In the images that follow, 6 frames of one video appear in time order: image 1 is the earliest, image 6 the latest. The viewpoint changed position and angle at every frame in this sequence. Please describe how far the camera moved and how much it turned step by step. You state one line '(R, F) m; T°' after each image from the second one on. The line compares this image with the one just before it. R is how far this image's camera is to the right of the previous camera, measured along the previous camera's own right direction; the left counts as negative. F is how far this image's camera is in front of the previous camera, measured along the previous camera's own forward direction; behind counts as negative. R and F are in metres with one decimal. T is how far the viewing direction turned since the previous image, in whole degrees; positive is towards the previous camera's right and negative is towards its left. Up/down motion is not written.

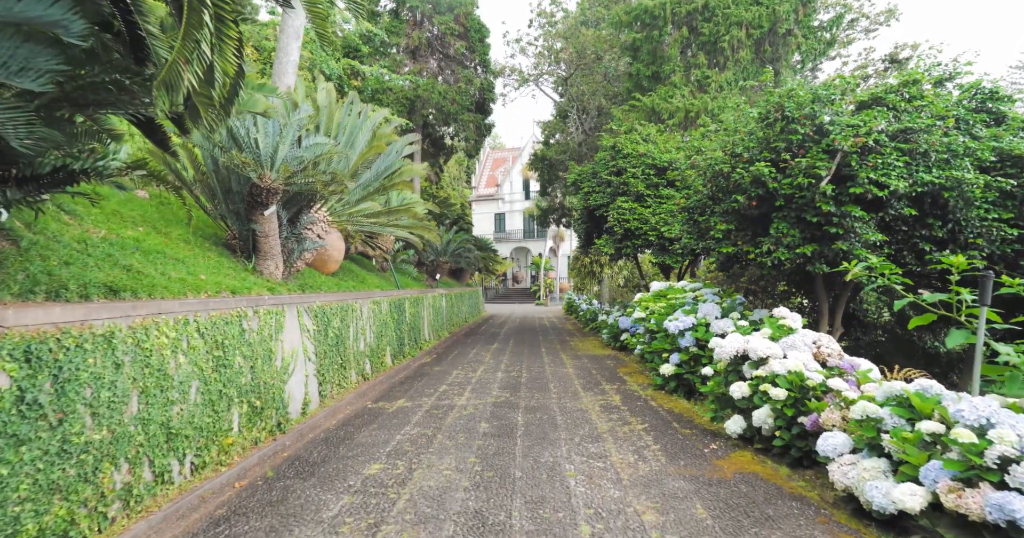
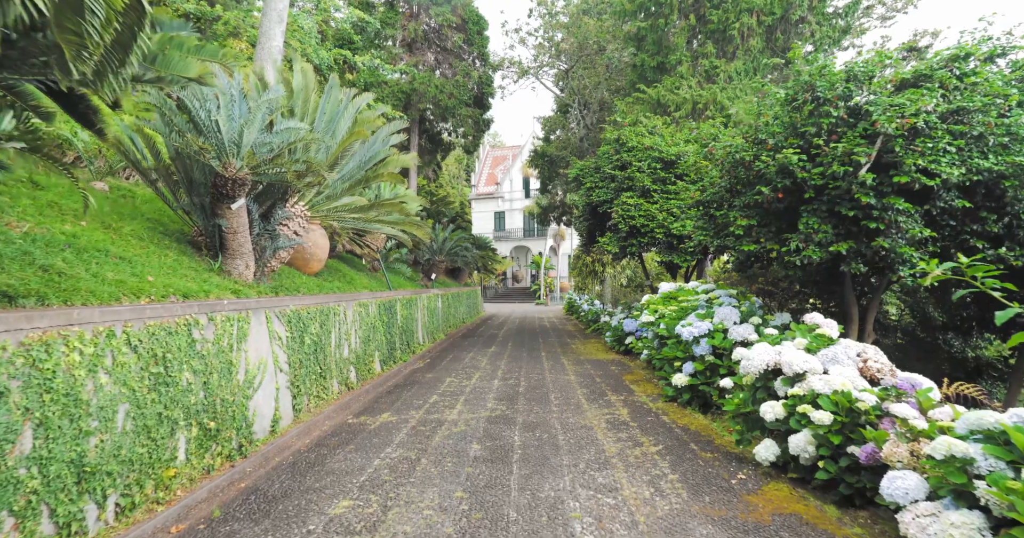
(0.0, +0.7) m; 0°
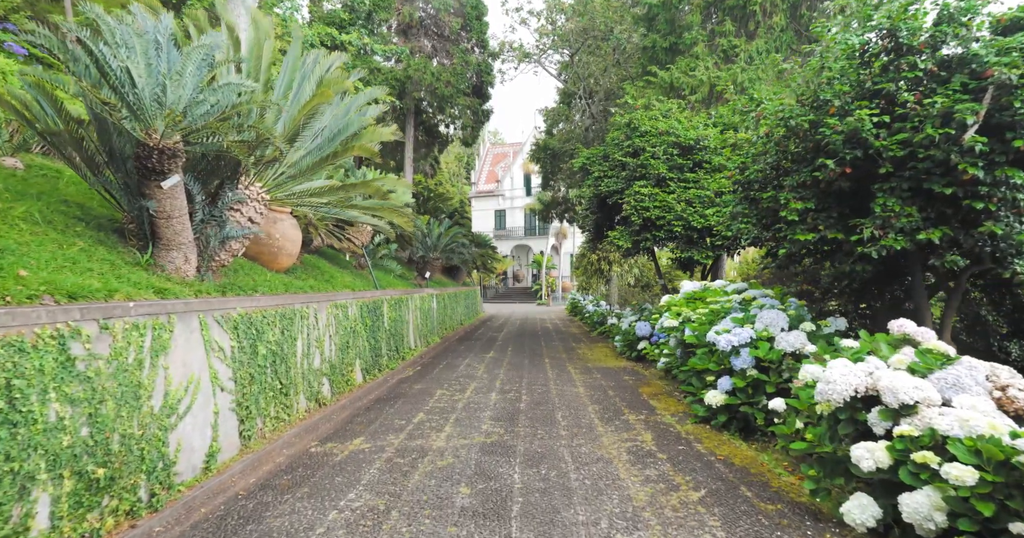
(0.0, +1.1) m; 0°
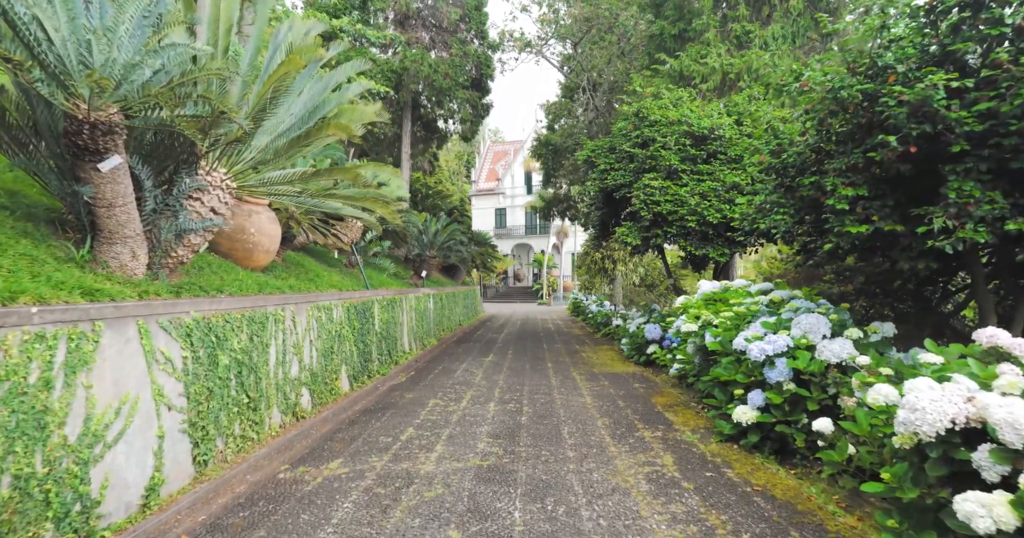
(0.0, +0.7) m; 0°
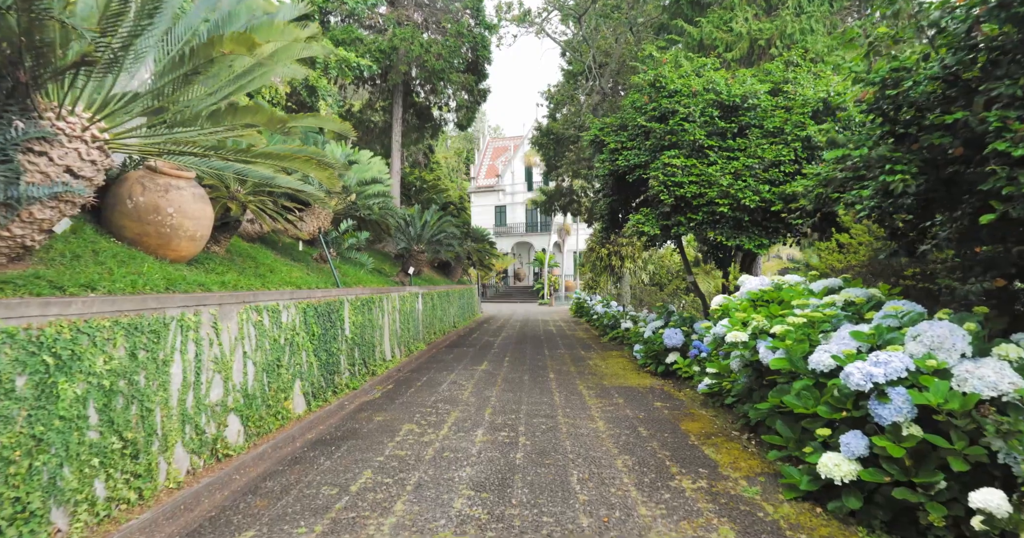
(+0.1, +1.4) m; 0°
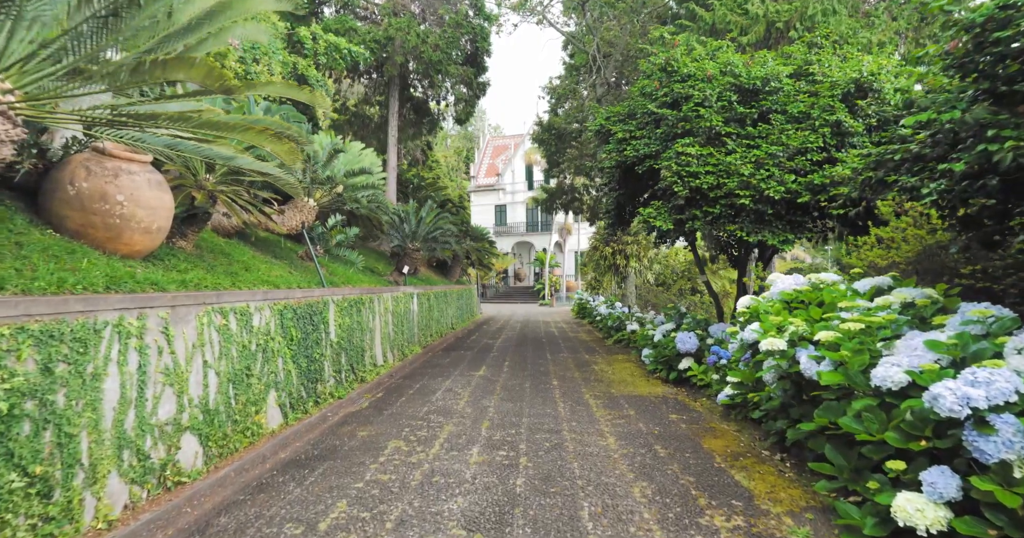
(0.0, +0.6) m; 0°
